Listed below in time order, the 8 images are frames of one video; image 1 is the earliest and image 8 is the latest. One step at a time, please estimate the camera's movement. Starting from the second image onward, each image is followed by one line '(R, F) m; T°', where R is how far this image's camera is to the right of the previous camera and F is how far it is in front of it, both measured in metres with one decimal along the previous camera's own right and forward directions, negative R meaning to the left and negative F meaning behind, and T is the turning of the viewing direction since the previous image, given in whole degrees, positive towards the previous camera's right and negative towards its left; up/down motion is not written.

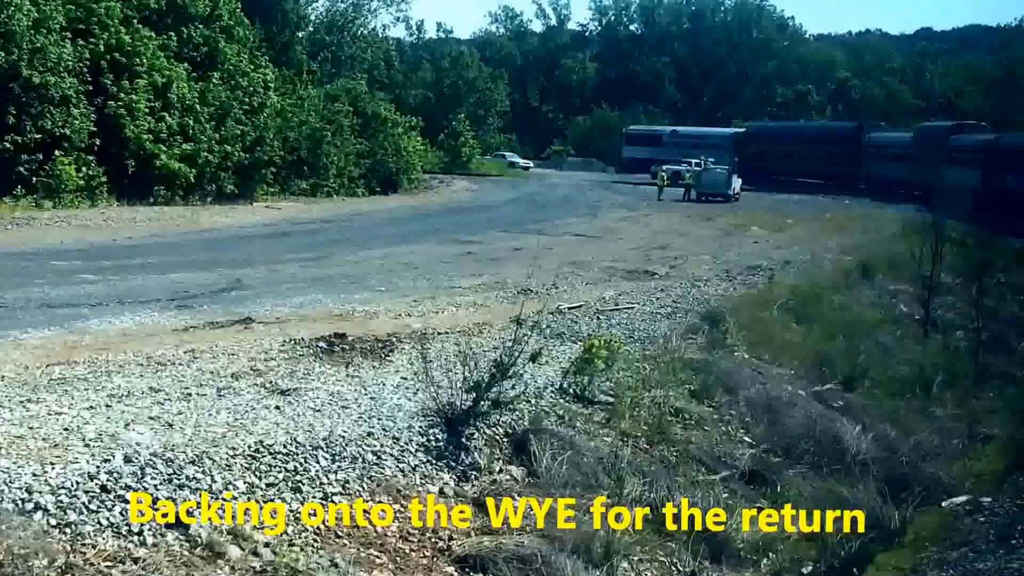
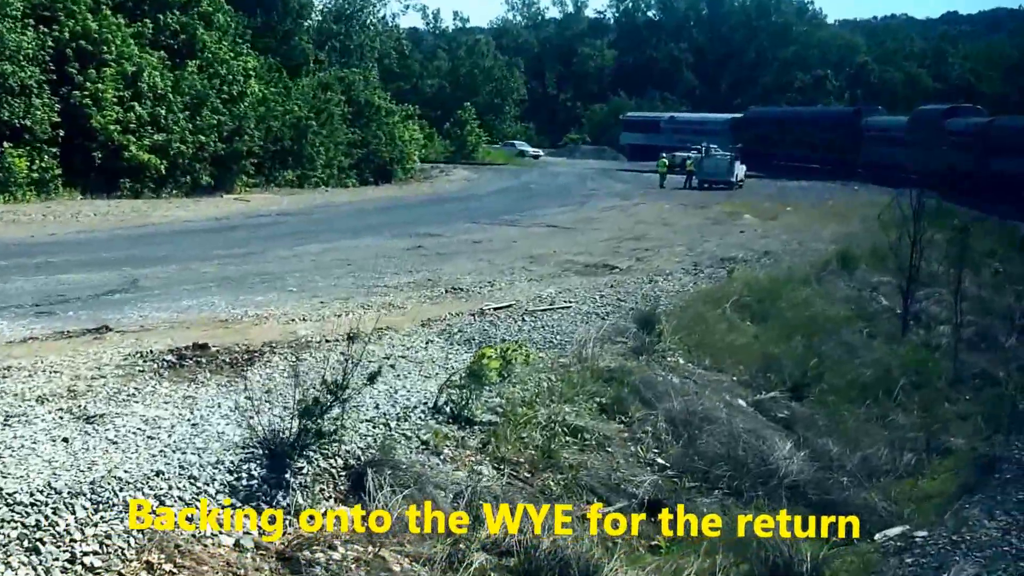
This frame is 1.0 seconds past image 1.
(+0.7, +1.3) m; -1°
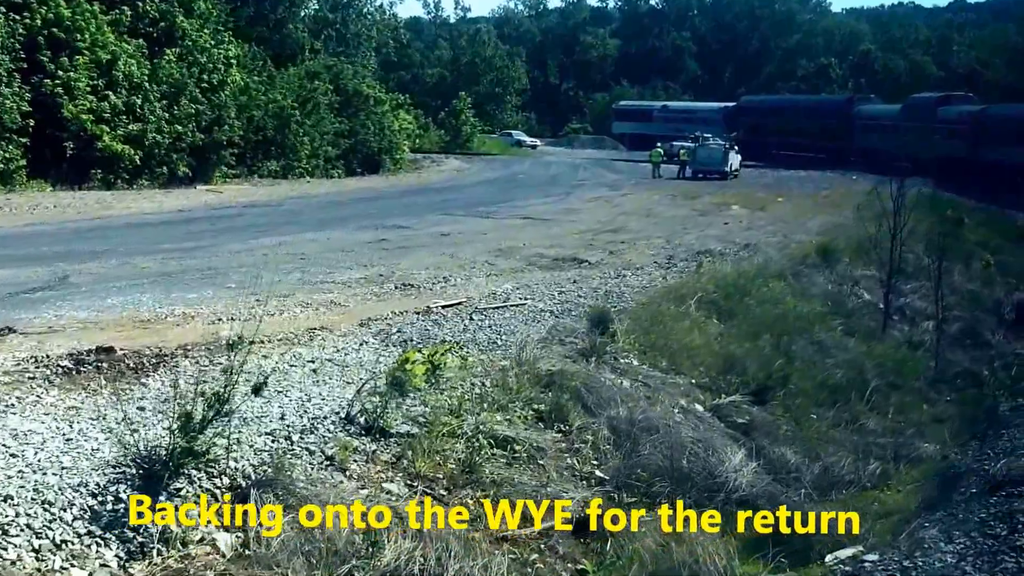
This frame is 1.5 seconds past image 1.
(+0.4, +0.7) m; 0°
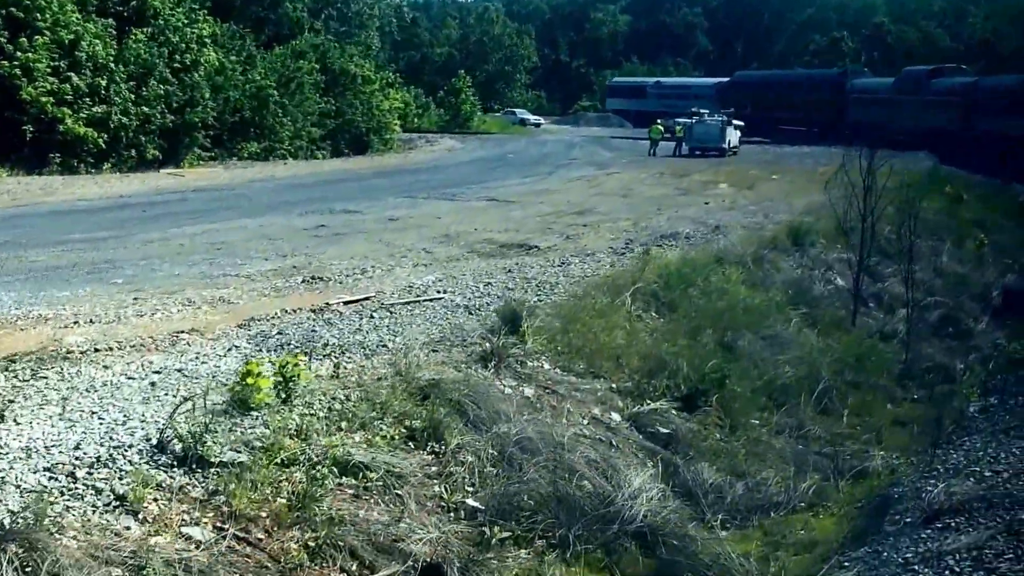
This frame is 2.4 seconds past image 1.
(+0.6, +1.2) m; -1°
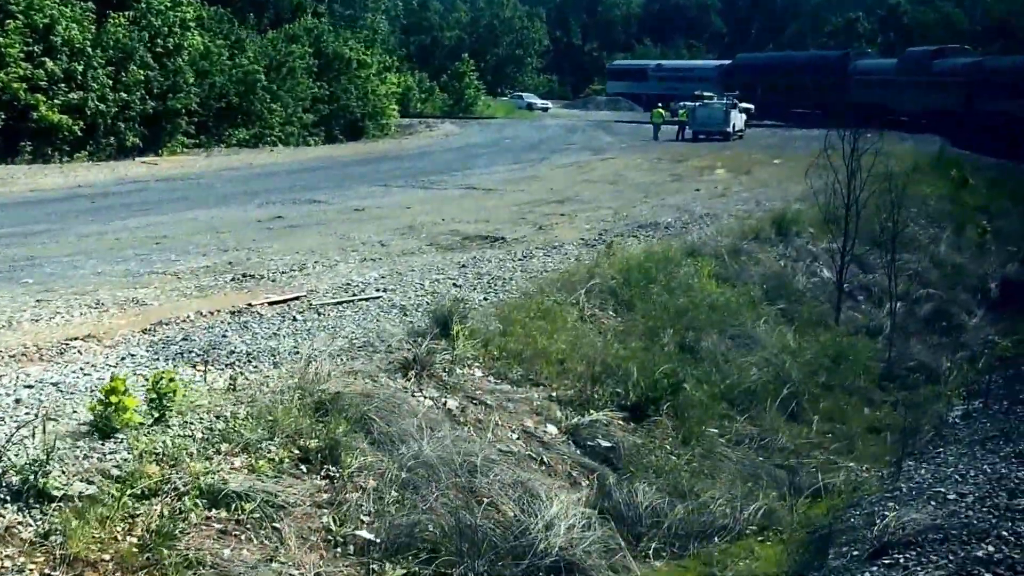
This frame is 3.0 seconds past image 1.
(+0.4, +0.8) m; -1°
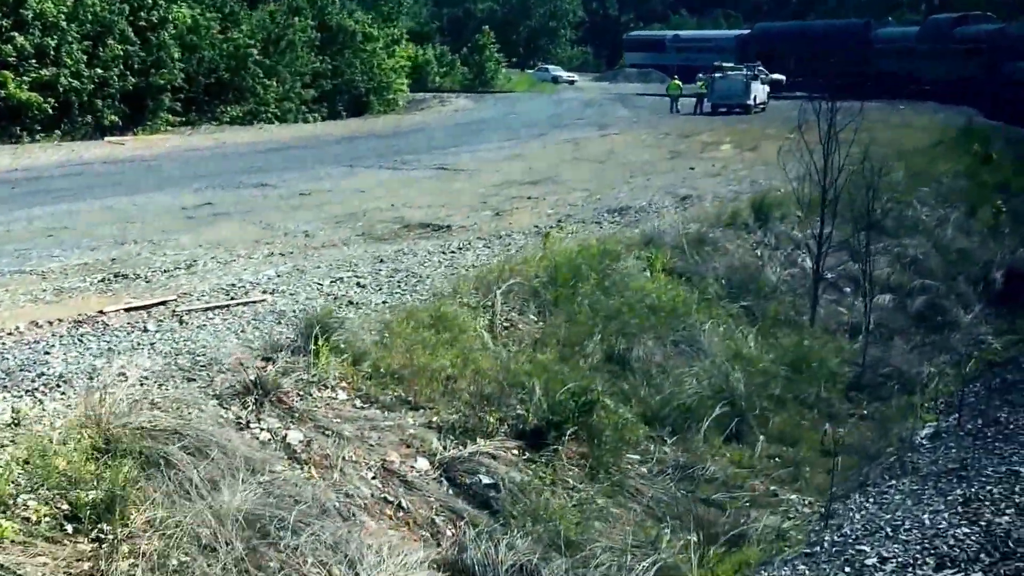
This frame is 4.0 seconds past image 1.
(+0.7, +1.3) m; -1°
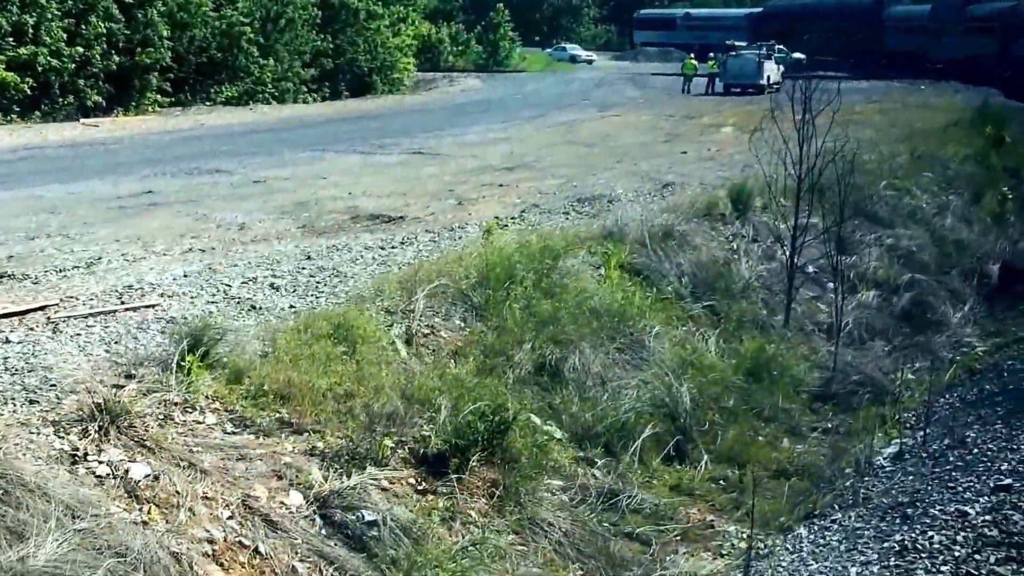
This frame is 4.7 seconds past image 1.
(+0.5, +0.9) m; -1°
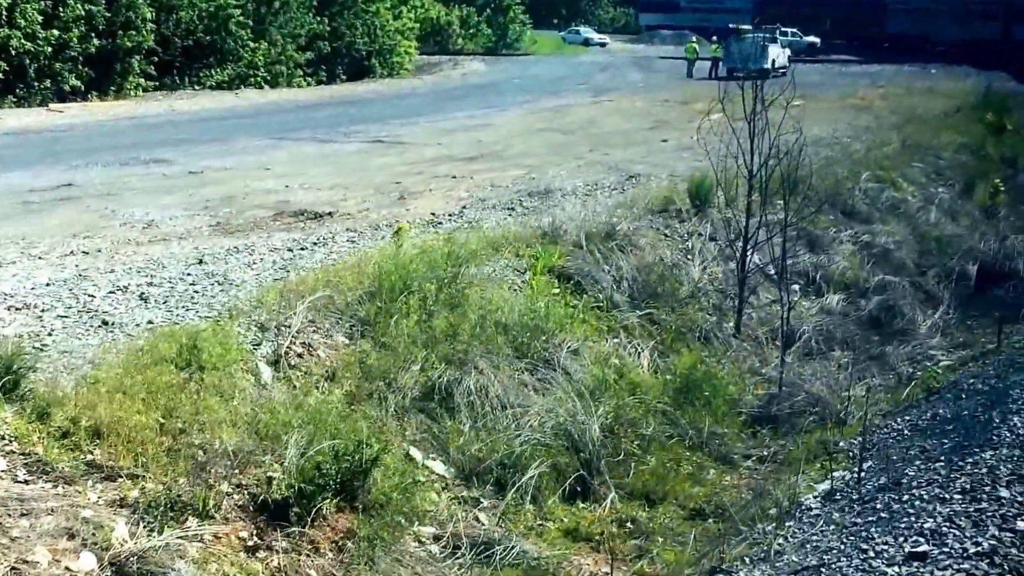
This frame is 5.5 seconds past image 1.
(+0.5, +1.0) m; -1°
